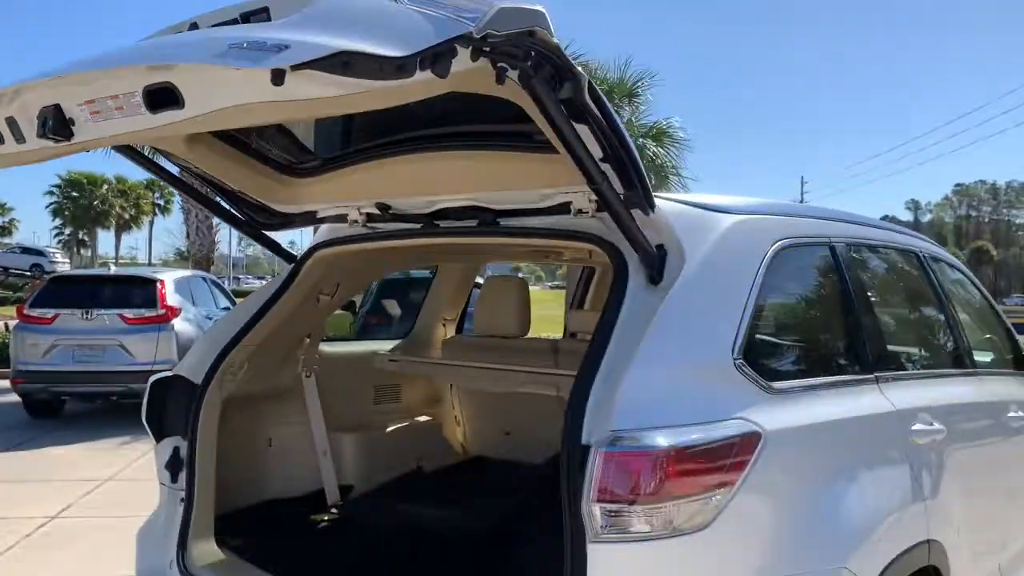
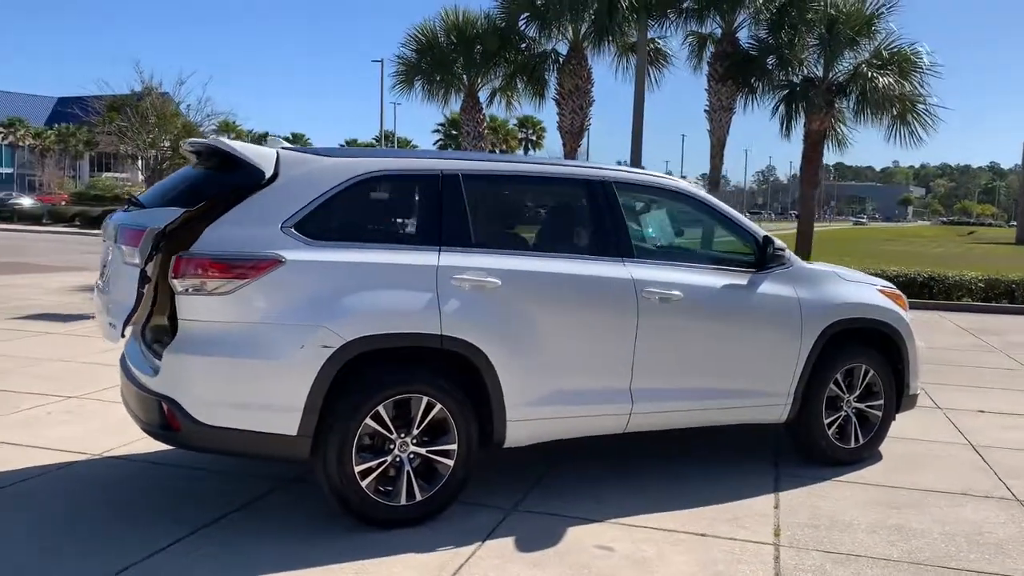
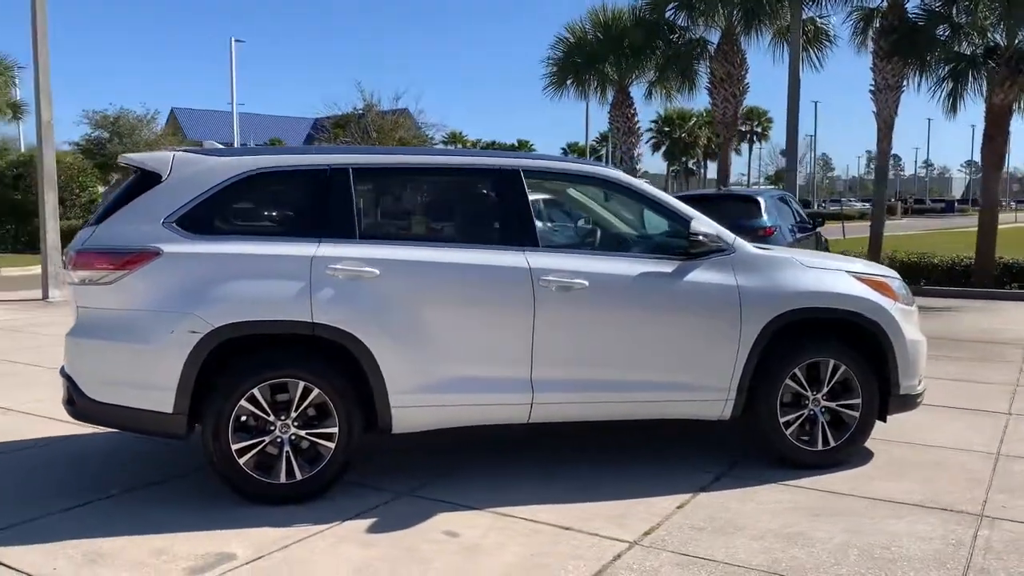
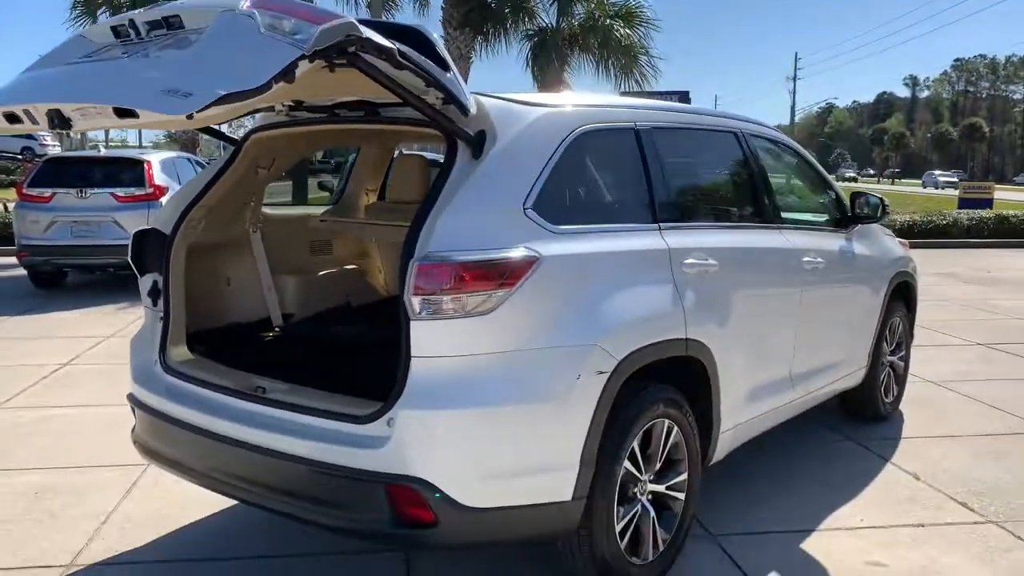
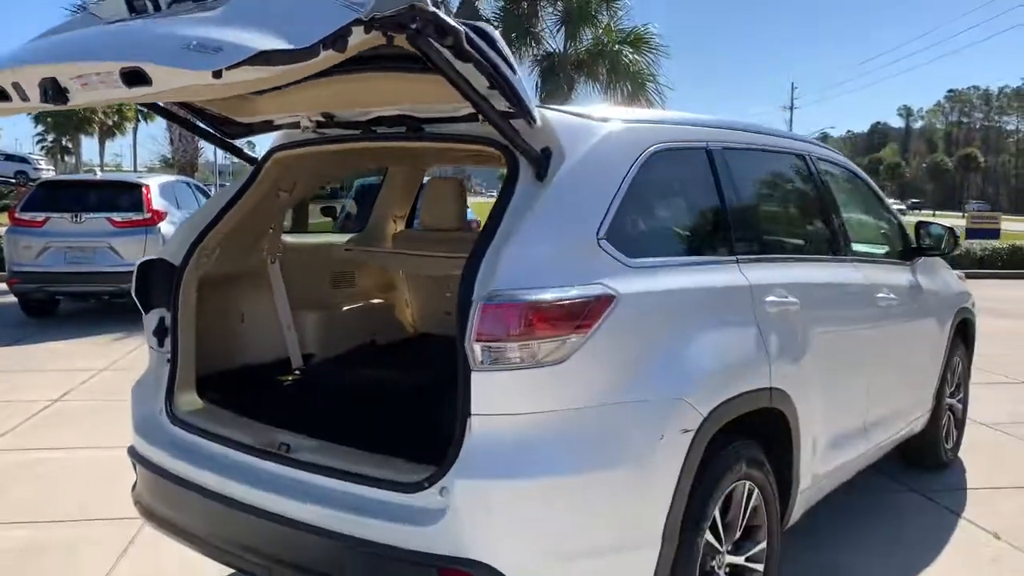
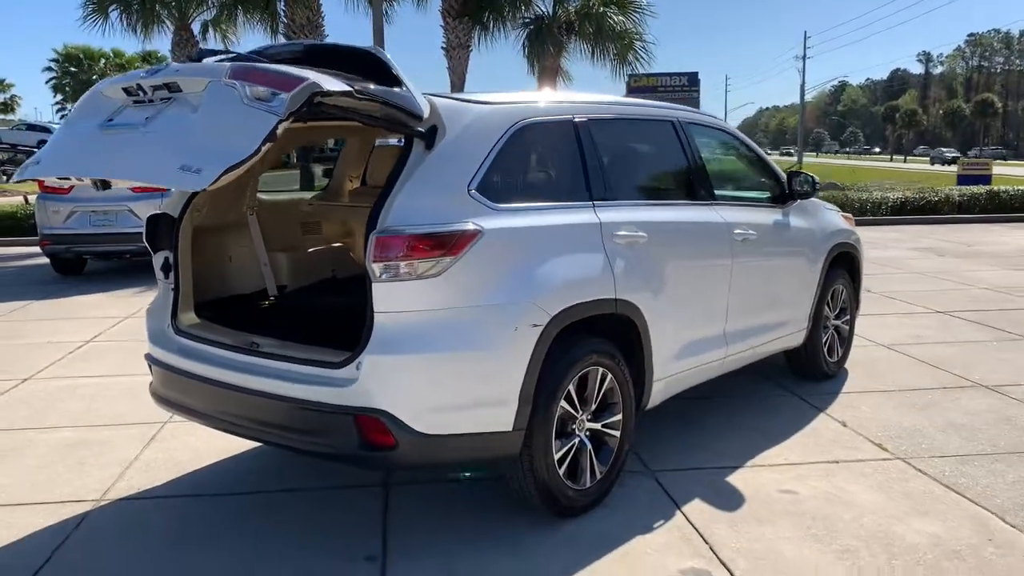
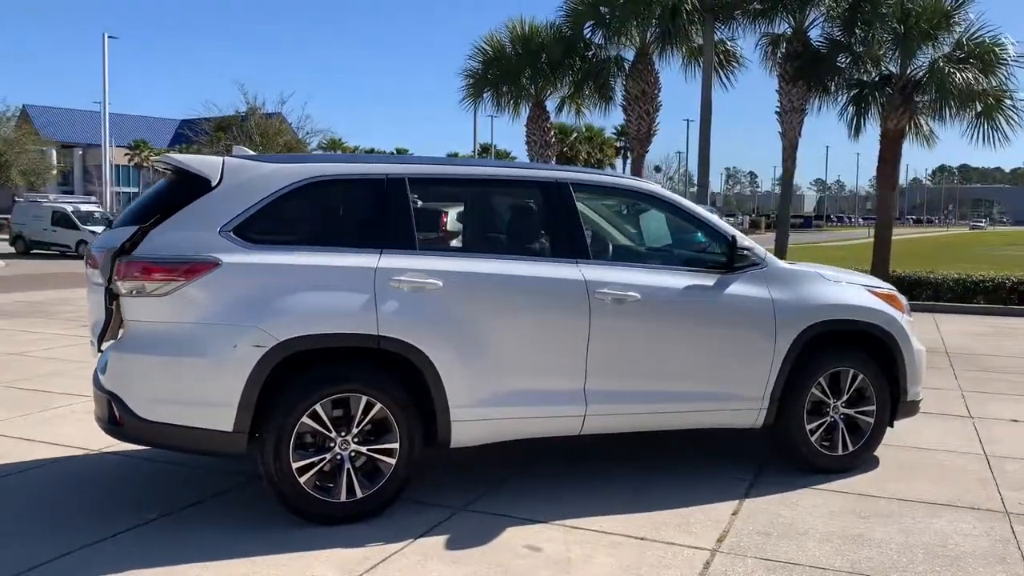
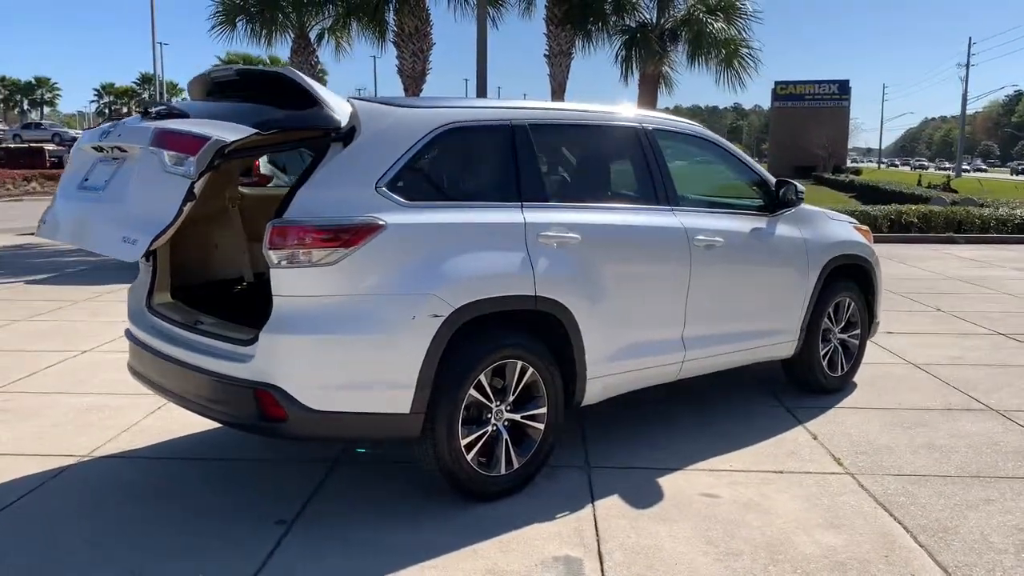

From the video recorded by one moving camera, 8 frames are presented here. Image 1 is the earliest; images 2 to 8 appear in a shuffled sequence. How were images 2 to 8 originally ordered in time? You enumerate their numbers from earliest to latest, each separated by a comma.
5, 4, 6, 8, 2, 7, 3
